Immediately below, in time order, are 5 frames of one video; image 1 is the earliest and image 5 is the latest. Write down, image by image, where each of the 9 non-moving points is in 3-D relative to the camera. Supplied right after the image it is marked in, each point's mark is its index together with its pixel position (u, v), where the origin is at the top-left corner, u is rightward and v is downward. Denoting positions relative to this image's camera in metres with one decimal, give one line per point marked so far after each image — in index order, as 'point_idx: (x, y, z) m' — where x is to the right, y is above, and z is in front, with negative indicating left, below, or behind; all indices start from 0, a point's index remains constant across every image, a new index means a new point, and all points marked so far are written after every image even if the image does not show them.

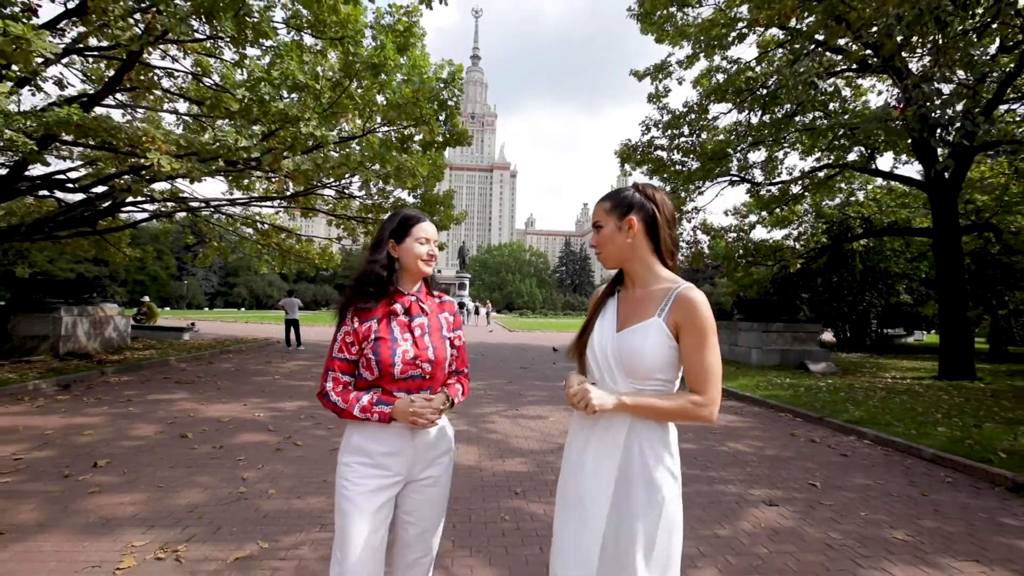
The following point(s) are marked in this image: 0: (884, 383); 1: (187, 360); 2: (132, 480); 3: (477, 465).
0: (+7.6, -1.9, +11.6) m
1: (-7.1, -1.6, +12.6) m
2: (-2.9, -1.5, +4.4) m
3: (-0.3, -1.6, +5.1) m
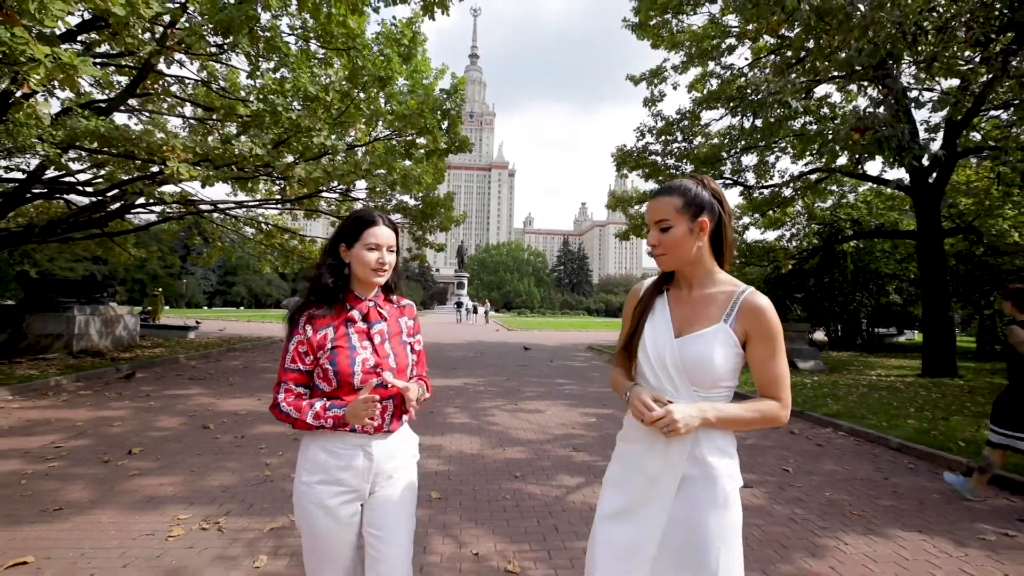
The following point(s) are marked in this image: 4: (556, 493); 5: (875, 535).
0: (+7.5, -1.9, +12.1) m
1: (-7.2, -1.6, +13.0) m
2: (-2.9, -1.5, +4.8) m
3: (-0.3, -1.6, +5.6) m
4: (+0.3, -1.6, +4.4) m
5: (+2.3, -1.6, +3.7) m
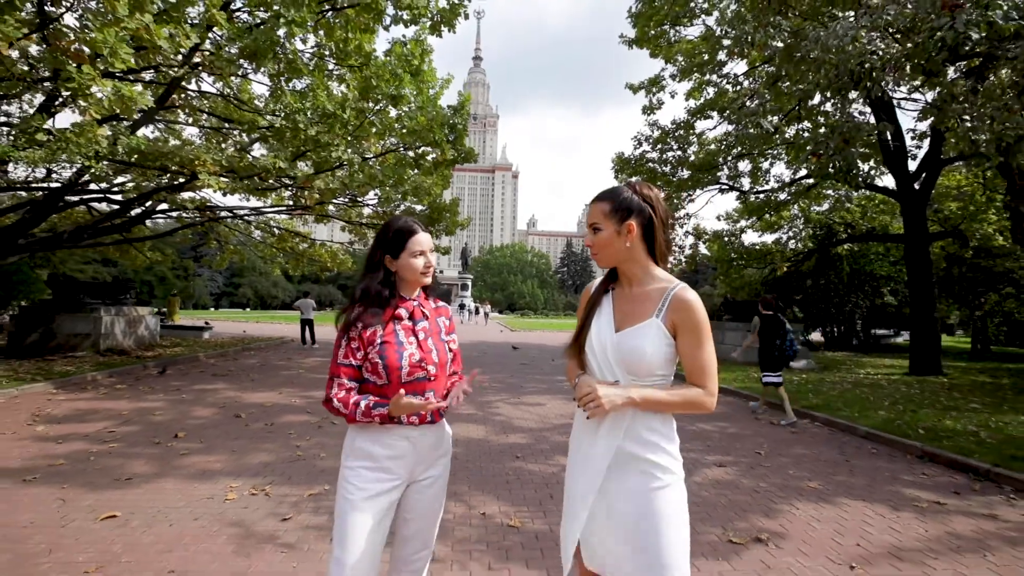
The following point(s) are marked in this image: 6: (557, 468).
0: (+7.6, -2.0, +12.7) m
1: (-7.1, -1.6, +13.7) m
2: (-2.9, -1.5, +5.5) m
3: (-0.3, -1.6, +6.2) m
4: (+0.4, -1.6, +5.0) m
5: (+2.4, -1.6, +4.3) m
6: (+0.4, -1.6, +5.1) m
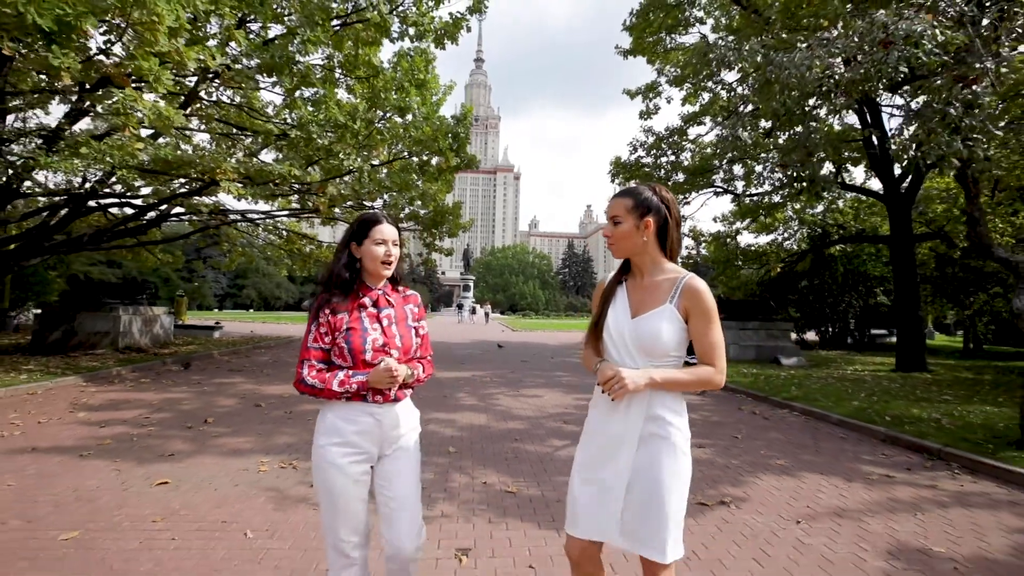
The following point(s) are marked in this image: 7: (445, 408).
0: (+7.6, -2.0, +13.2) m
1: (-7.1, -1.6, +14.2) m
2: (-2.9, -1.5, +6.1) m
3: (-0.3, -1.6, +6.8) m
4: (+0.3, -1.6, +5.6) m
5: (+2.3, -1.6, +4.9) m
6: (+0.4, -1.6, +5.7) m
7: (-0.9, -1.6, +7.7) m
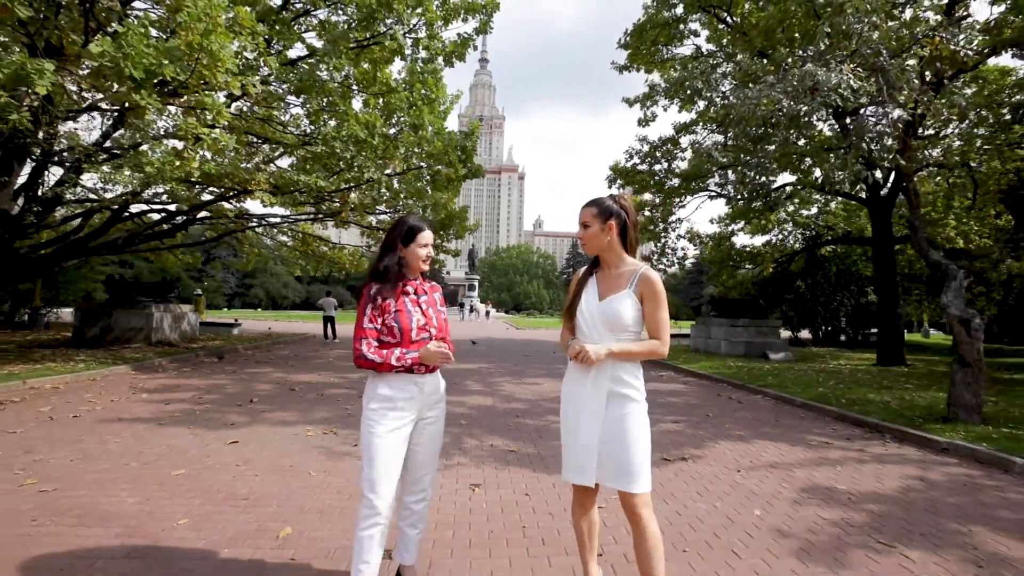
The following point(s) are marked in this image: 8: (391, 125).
0: (+7.7, -2.0, +14.2) m
1: (-7.0, -1.6, +15.3) m
2: (-2.9, -1.5, +7.1) m
3: (-0.3, -1.6, +7.8) m
4: (+0.4, -1.6, +6.6) m
5: (+2.4, -1.6, +5.9) m
6: (+0.4, -1.6, +6.7) m
7: (-0.9, -1.6, +8.7) m
8: (-2.6, +3.5, +12.3) m
